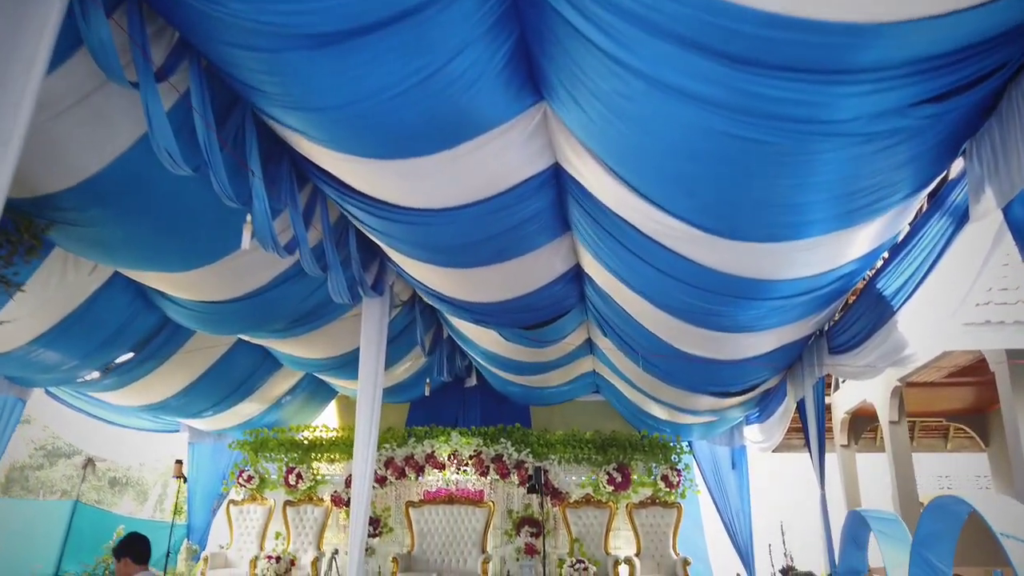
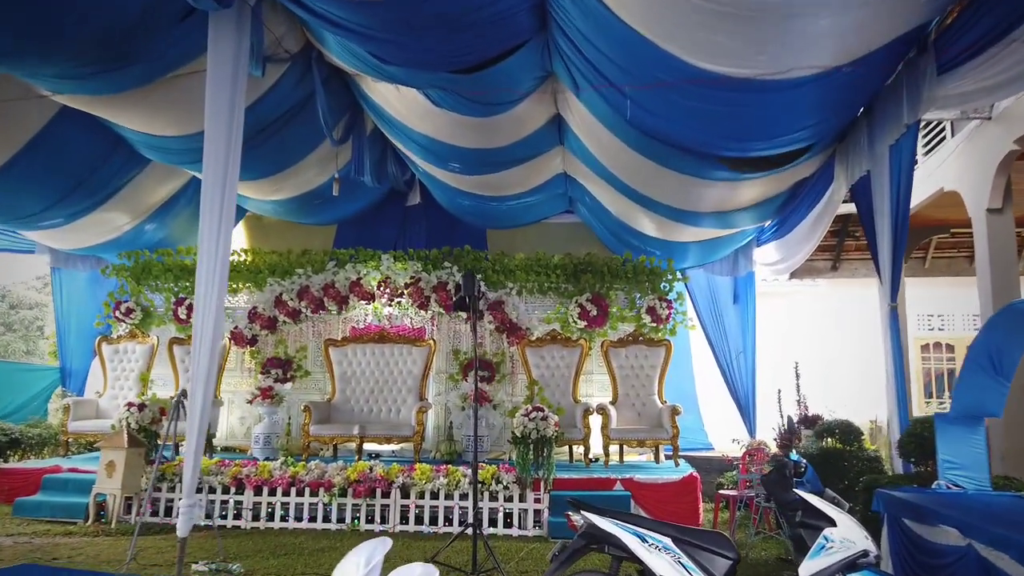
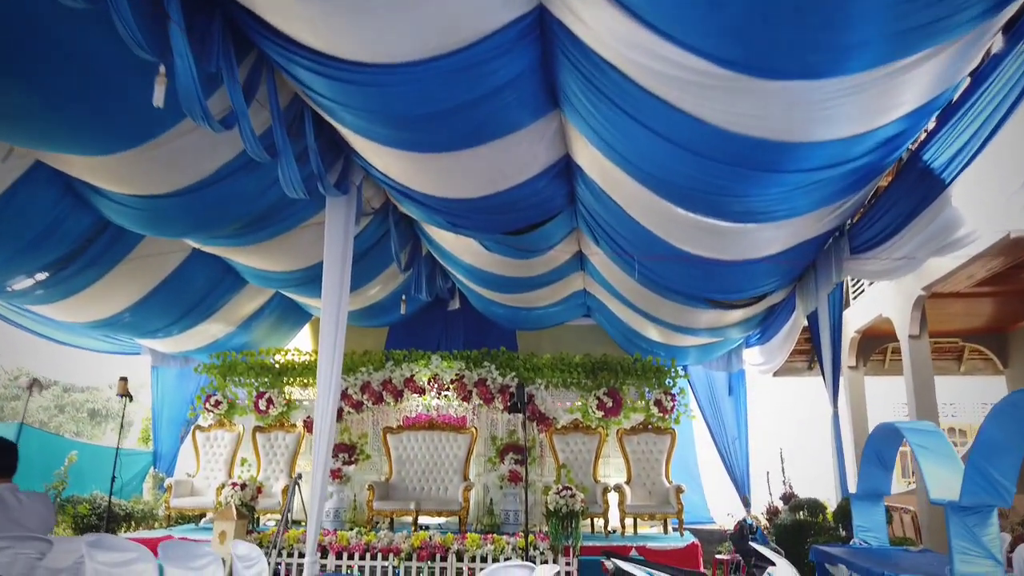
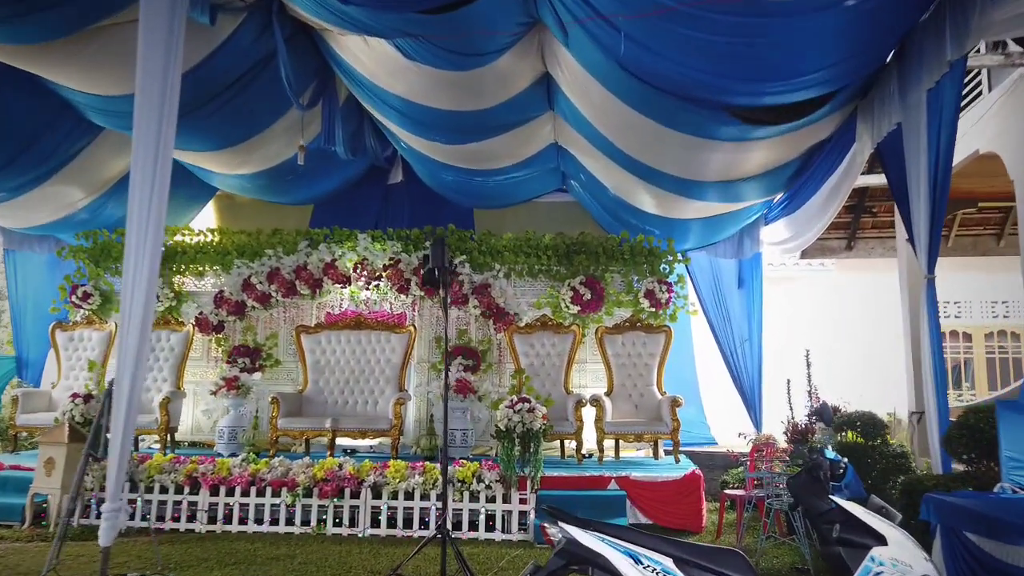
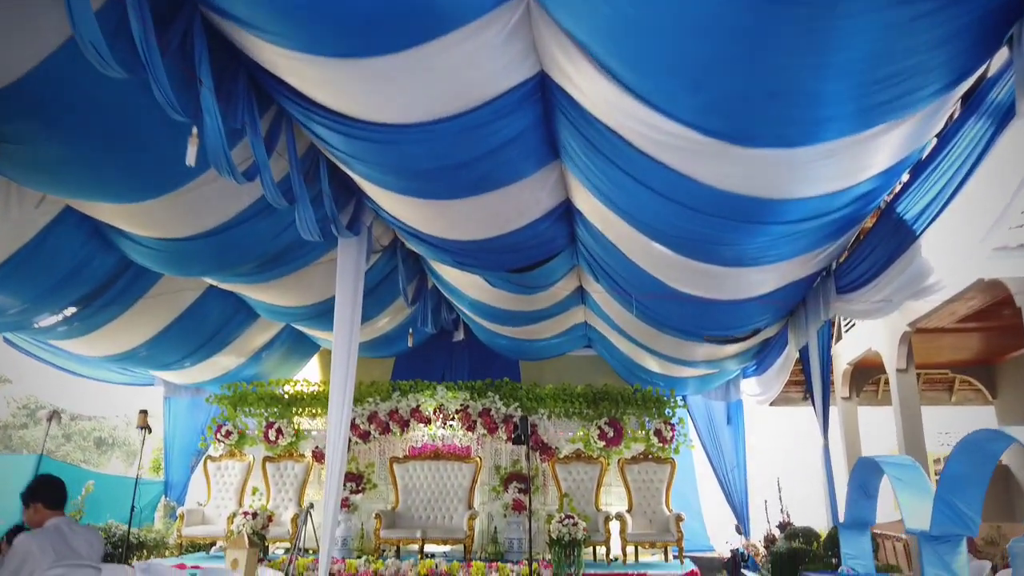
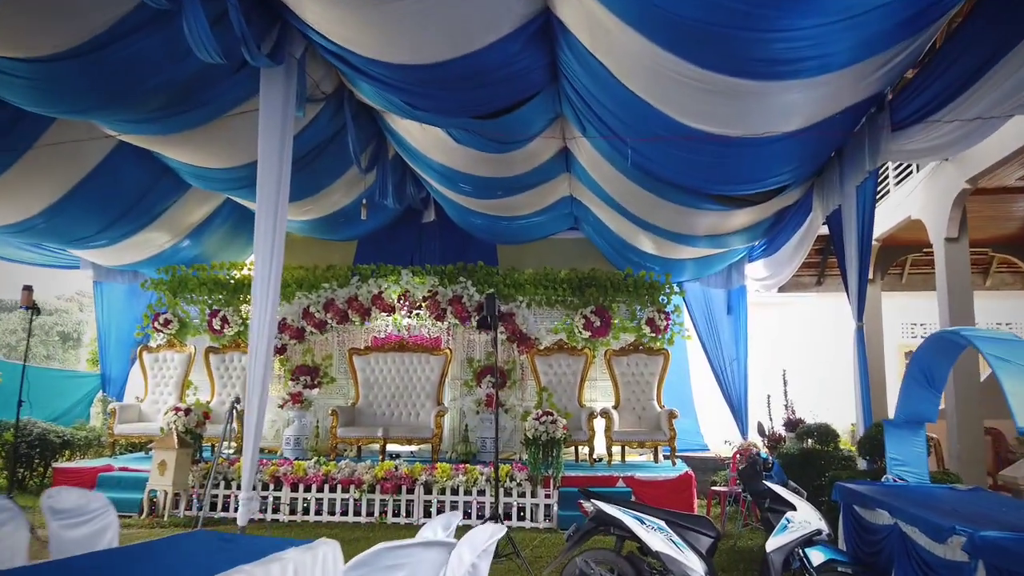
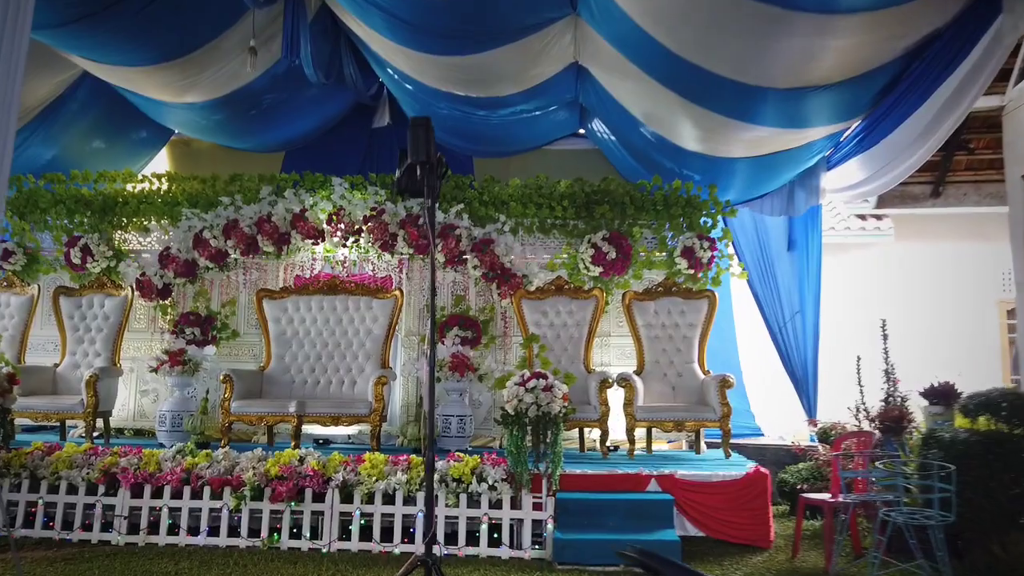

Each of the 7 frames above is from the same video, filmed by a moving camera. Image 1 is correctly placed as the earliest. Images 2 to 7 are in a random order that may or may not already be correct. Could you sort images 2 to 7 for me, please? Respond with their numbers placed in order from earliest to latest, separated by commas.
5, 3, 6, 2, 4, 7
